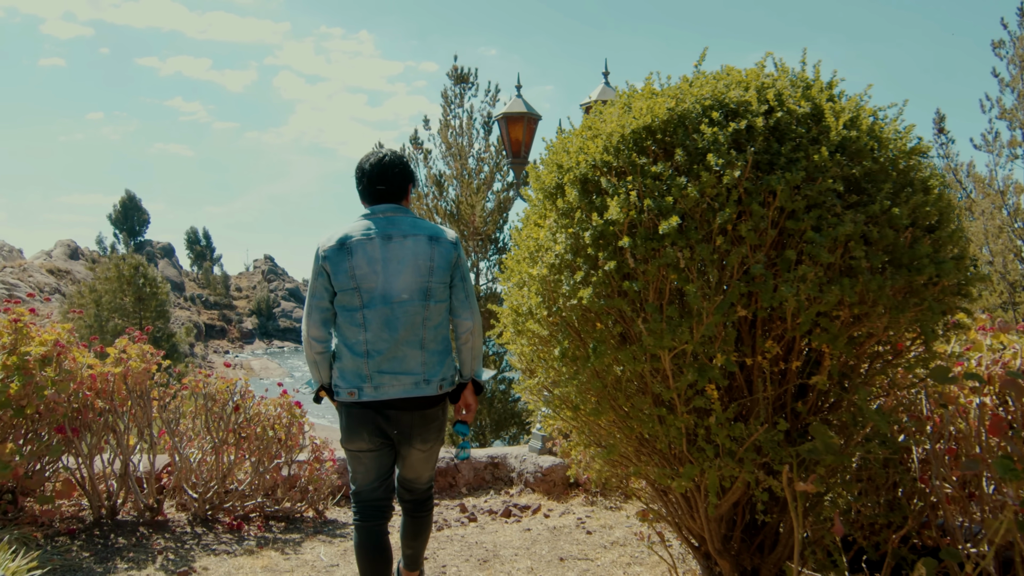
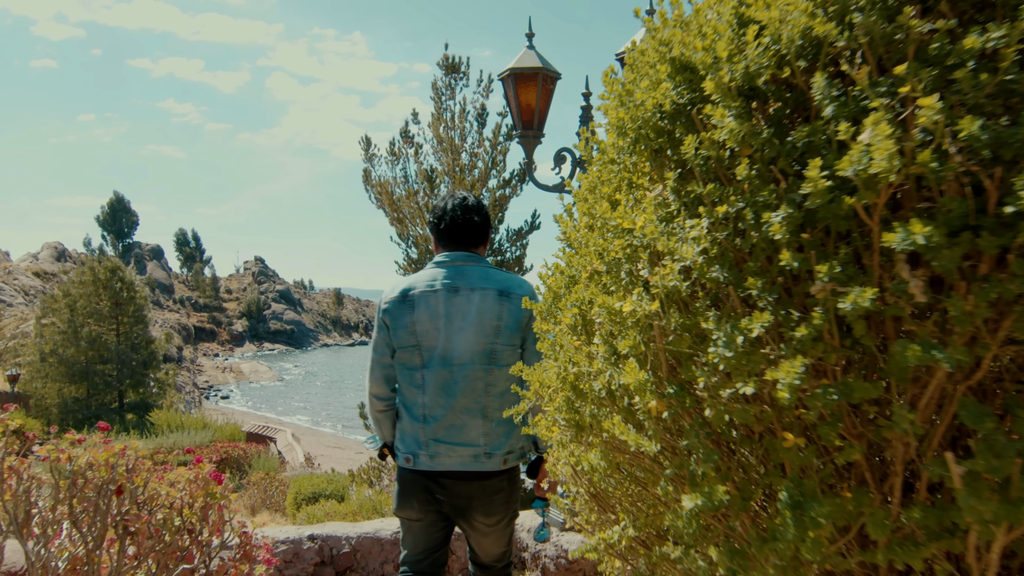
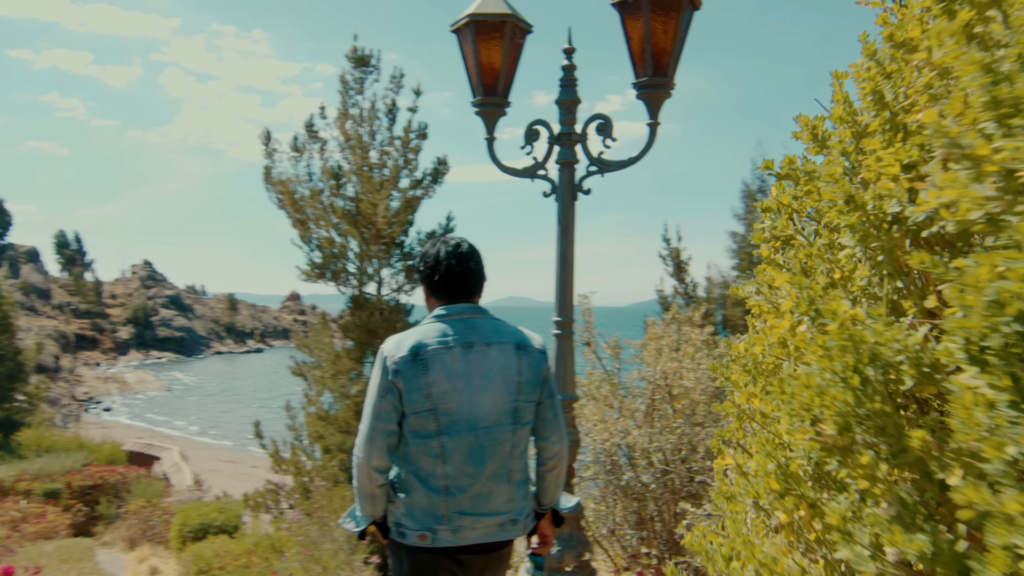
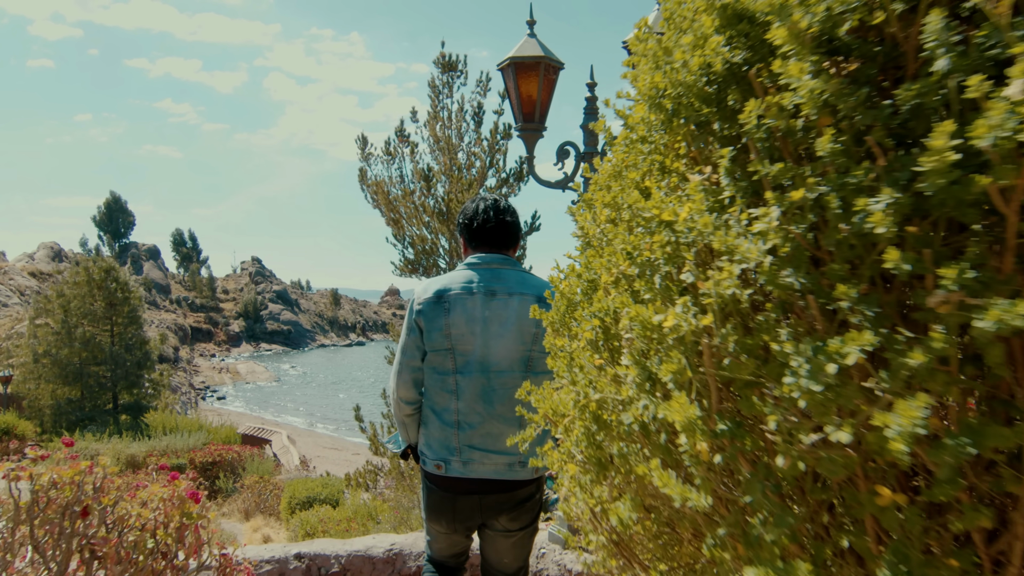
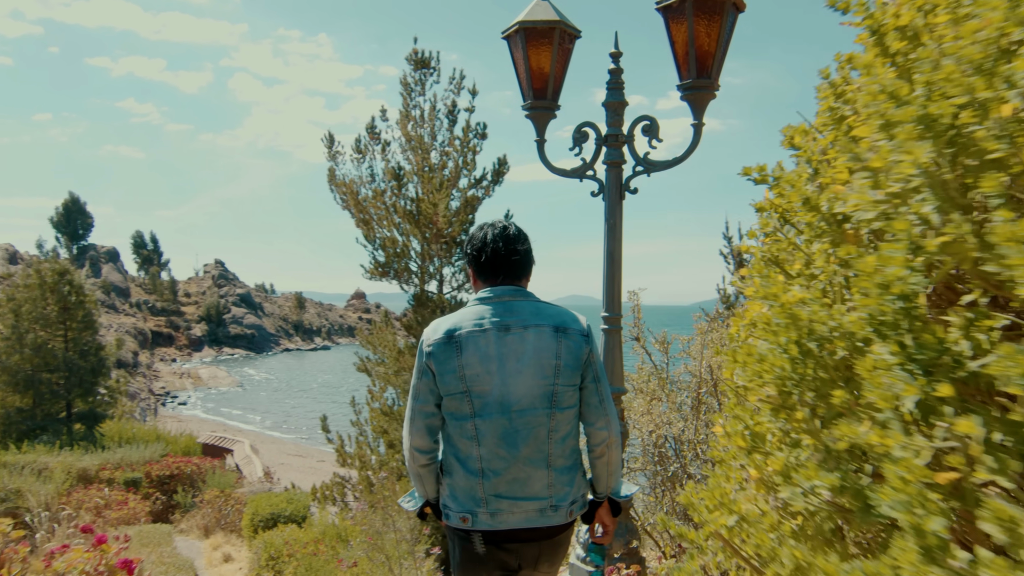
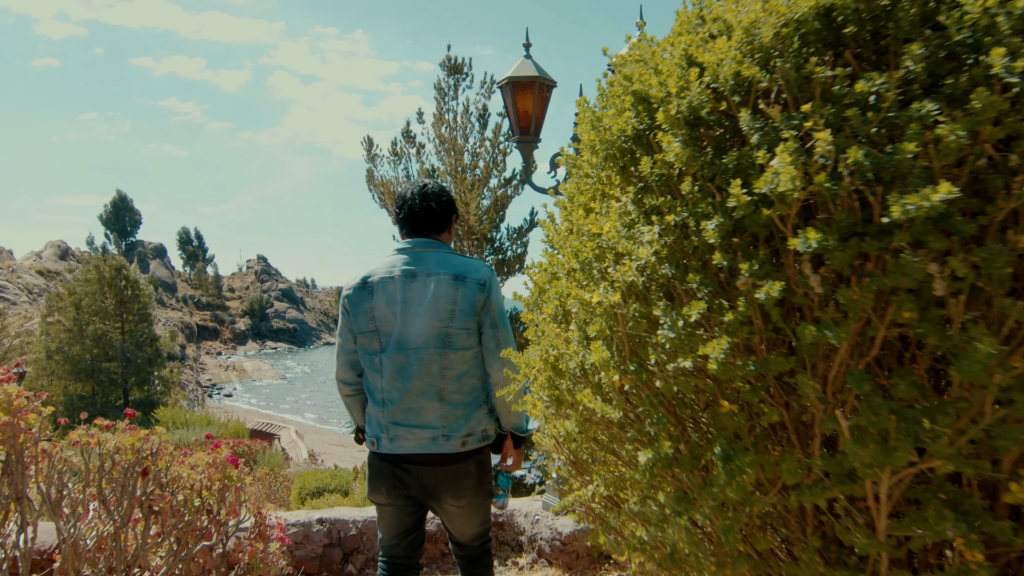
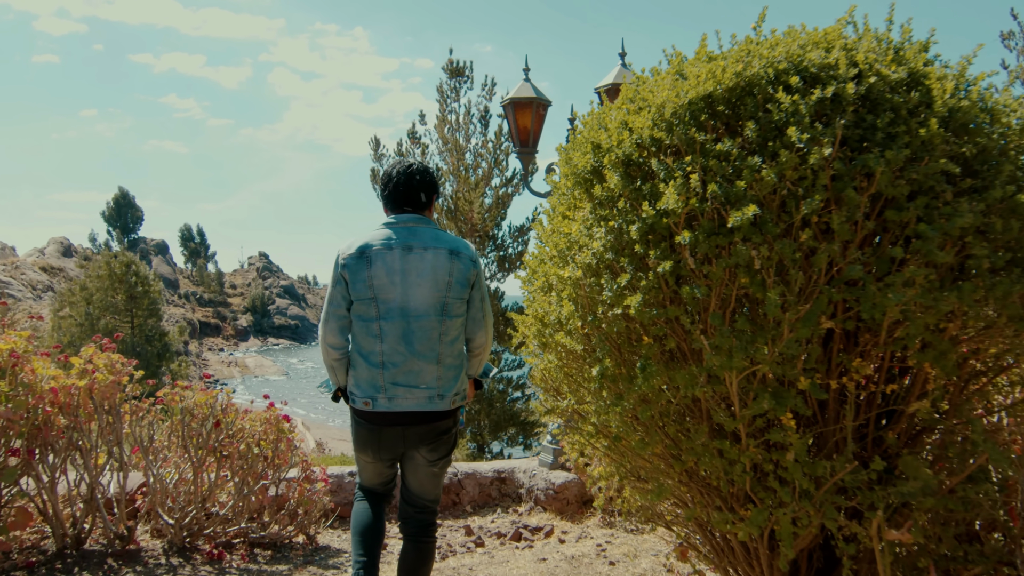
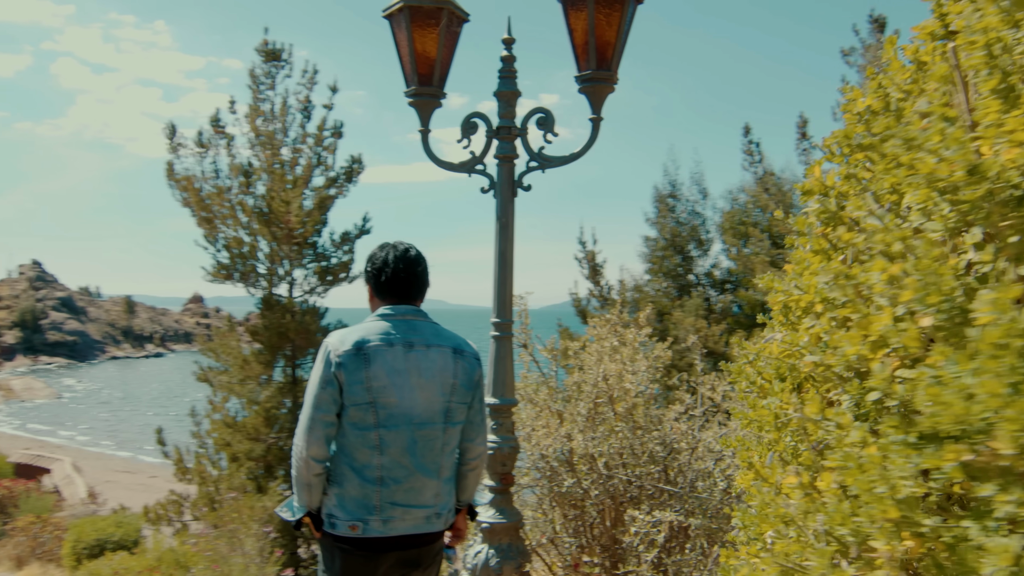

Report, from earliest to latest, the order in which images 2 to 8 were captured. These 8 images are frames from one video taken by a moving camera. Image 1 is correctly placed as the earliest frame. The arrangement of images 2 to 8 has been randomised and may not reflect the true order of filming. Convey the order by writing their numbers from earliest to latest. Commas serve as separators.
7, 6, 2, 4, 5, 3, 8
